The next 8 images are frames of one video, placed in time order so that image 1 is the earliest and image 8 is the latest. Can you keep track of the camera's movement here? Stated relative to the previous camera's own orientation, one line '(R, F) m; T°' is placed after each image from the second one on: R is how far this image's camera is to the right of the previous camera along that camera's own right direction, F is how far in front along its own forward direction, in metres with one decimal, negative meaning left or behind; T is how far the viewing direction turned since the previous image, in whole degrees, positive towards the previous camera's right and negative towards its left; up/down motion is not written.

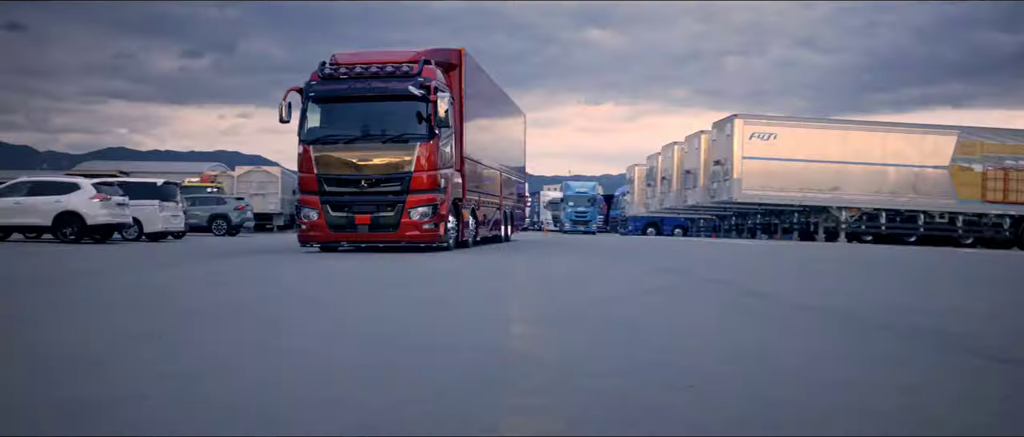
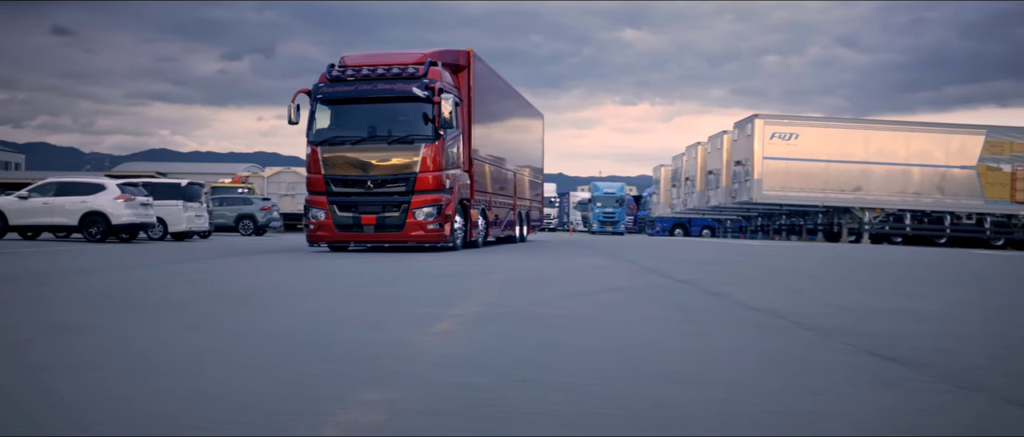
(+0.5, -0.1) m; -2°
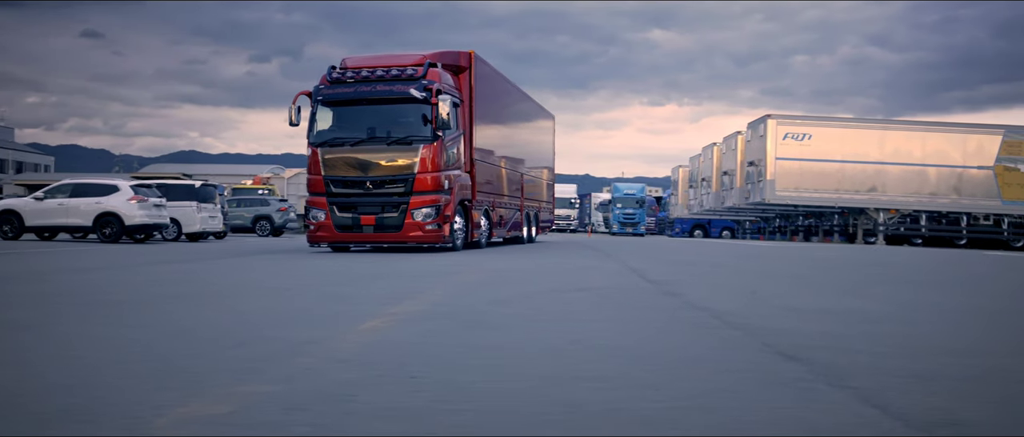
(+0.5, 0.0) m; -2°
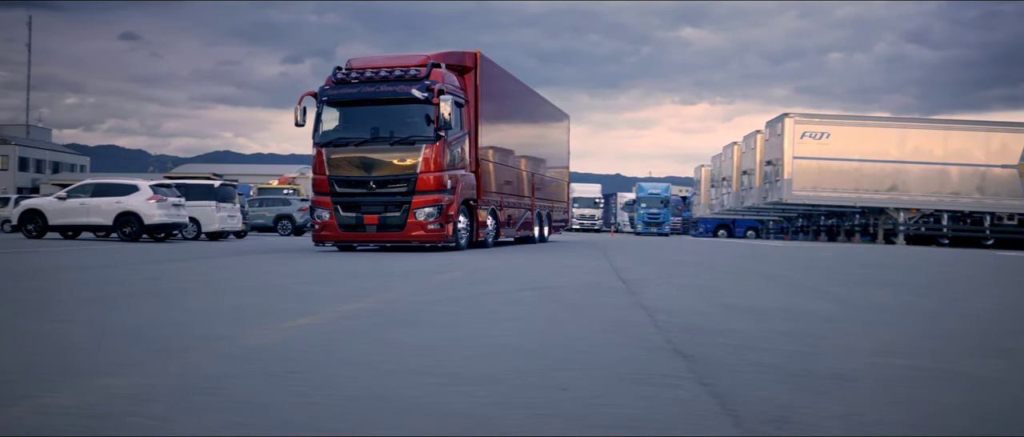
(+0.5, -0.1) m; -2°
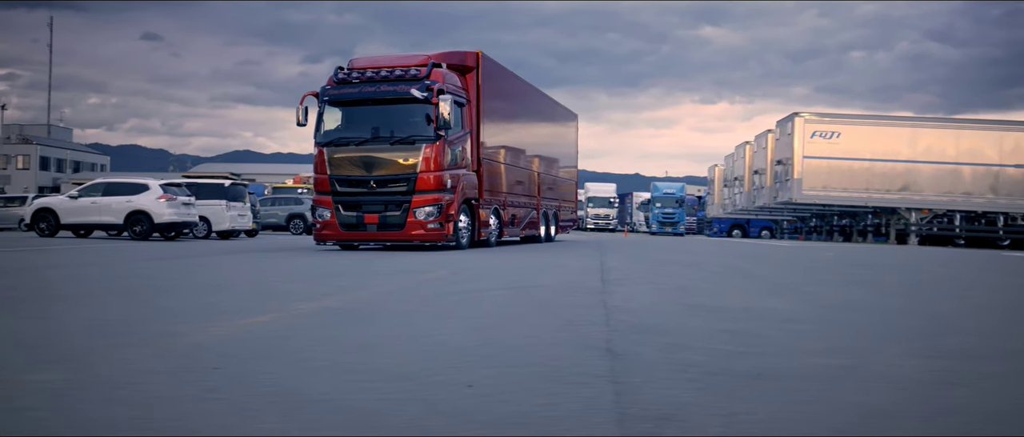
(+0.3, 0.0) m; -1°
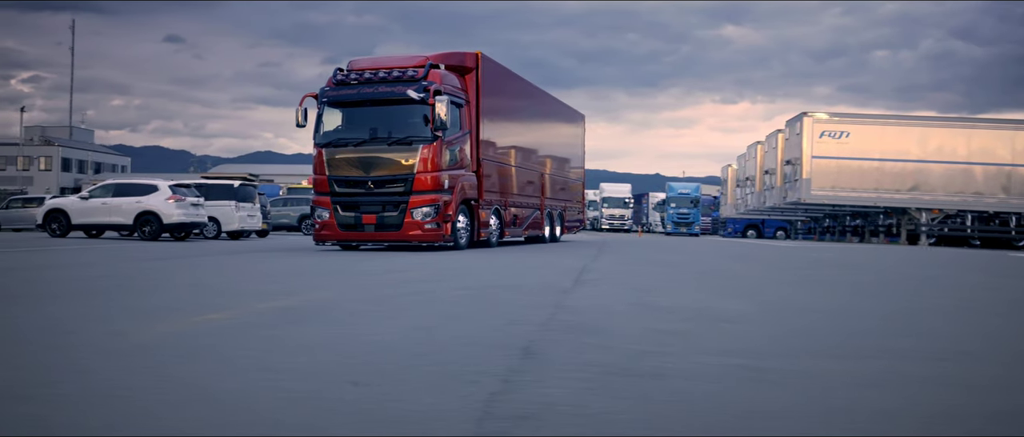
(+0.4, 0.0) m; -1°
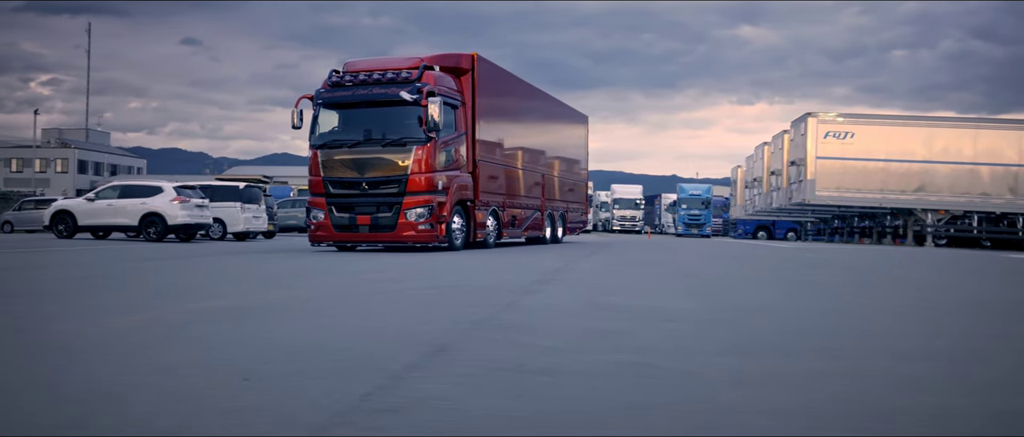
(+0.4, 0.0) m; -1°
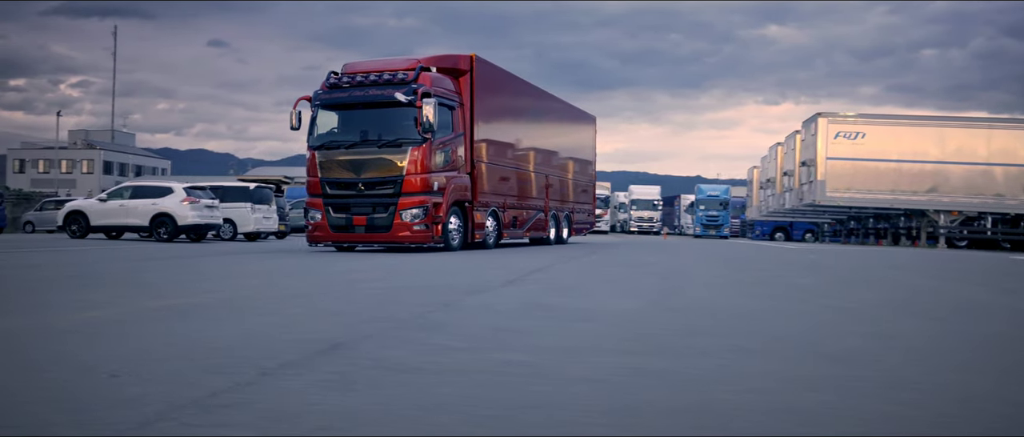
(+0.5, 0.0) m; -2°
